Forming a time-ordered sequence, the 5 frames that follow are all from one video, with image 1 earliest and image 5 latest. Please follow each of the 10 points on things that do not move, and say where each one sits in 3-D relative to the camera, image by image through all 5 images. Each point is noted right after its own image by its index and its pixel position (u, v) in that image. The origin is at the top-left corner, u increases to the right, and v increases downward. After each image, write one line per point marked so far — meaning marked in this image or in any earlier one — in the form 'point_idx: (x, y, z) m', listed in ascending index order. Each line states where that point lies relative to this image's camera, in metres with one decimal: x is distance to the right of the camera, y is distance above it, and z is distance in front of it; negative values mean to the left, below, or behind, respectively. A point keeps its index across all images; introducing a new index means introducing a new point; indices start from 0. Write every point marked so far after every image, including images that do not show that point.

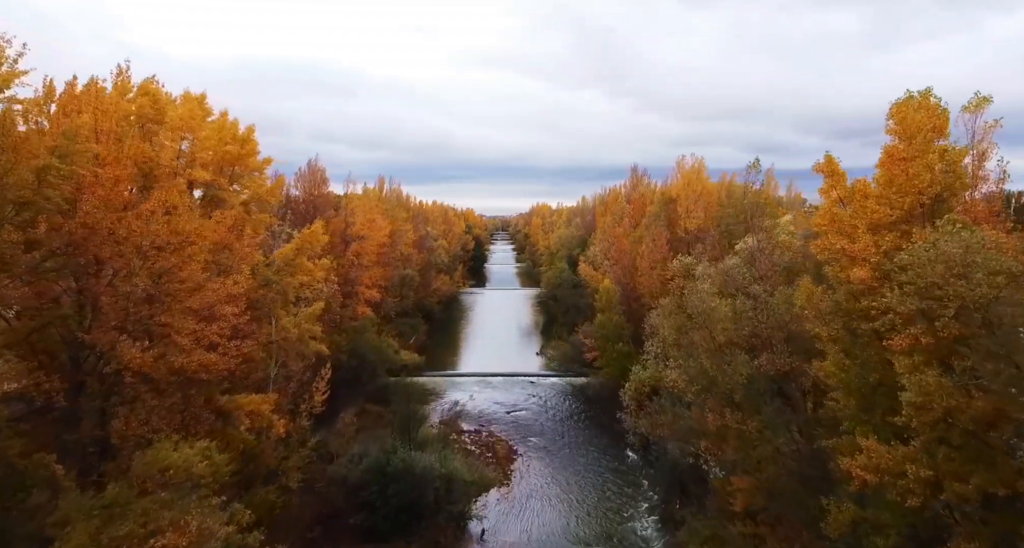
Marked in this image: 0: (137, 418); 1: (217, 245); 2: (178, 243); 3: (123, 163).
0: (-6.8, -2.6, +12.5) m
1: (-6.3, +0.6, +15.0) m
2: (-6.0, +0.5, +12.3) m
3: (-7.1, +2.0, +12.8) m
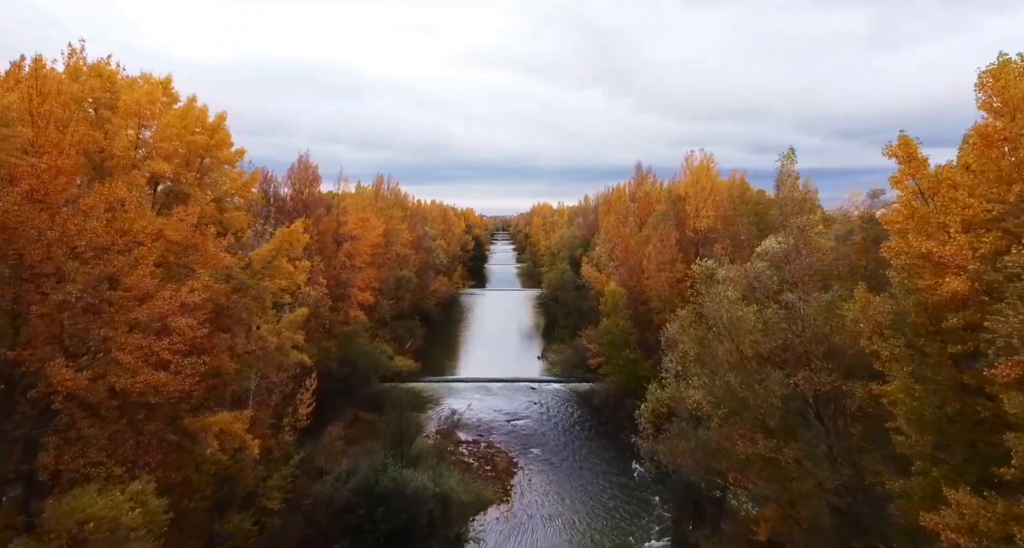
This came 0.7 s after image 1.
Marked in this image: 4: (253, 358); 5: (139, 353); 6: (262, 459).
0: (-6.8, -2.7, +10.8) m
1: (-6.3, +0.5, +13.4) m
2: (-6.0, +0.5, +10.7) m
3: (-7.1, +1.9, +11.1) m
4: (-6.2, -2.0, +16.8) m
5: (-5.9, -1.3, +11.1) m
6: (-6.8, -5.1, +19.3) m
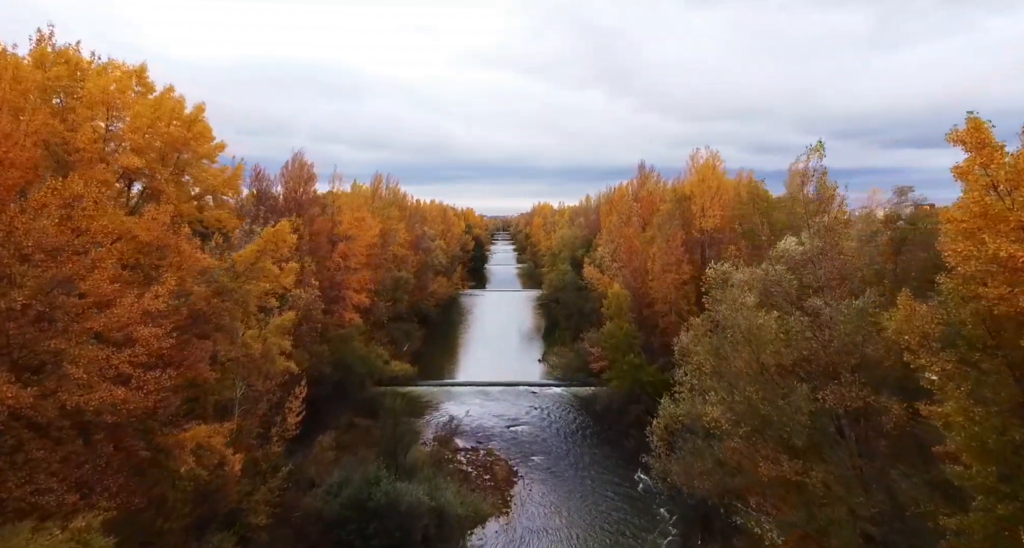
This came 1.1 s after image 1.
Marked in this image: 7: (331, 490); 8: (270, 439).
0: (-6.8, -2.8, +9.8) m
1: (-6.4, +0.5, +12.4) m
2: (-6.0, +0.4, +9.7) m
3: (-7.1, +1.9, +10.1) m
4: (-6.2, -2.1, +15.8) m
5: (-5.9, -1.3, +10.1) m
6: (-6.9, -5.1, +18.2) m
7: (-5.0, -5.9, +19.2) m
8: (-6.7, -4.6, +19.5) m
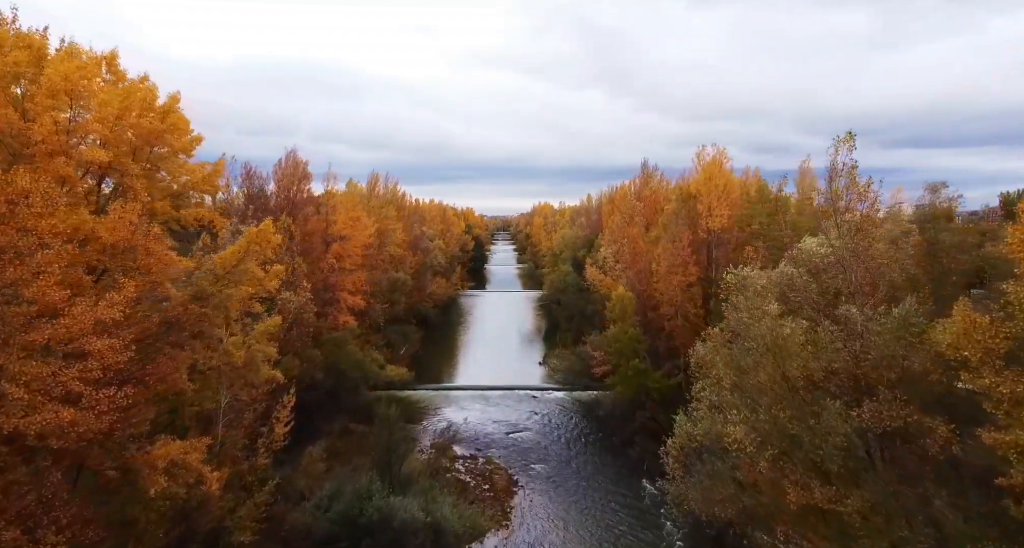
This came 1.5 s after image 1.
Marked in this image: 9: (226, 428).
0: (-6.8, -2.8, +8.8) m
1: (-6.4, +0.4, +11.4) m
2: (-6.0, +0.3, +8.7) m
3: (-7.1, +1.8, +9.1) m
4: (-6.2, -2.1, +14.8) m
5: (-5.9, -1.4, +9.0) m
6: (-6.9, -5.2, +17.2) m
7: (-5.0, -6.0, +18.2) m
8: (-6.7, -4.6, +18.5) m
9: (-6.8, -3.7, +16.8) m
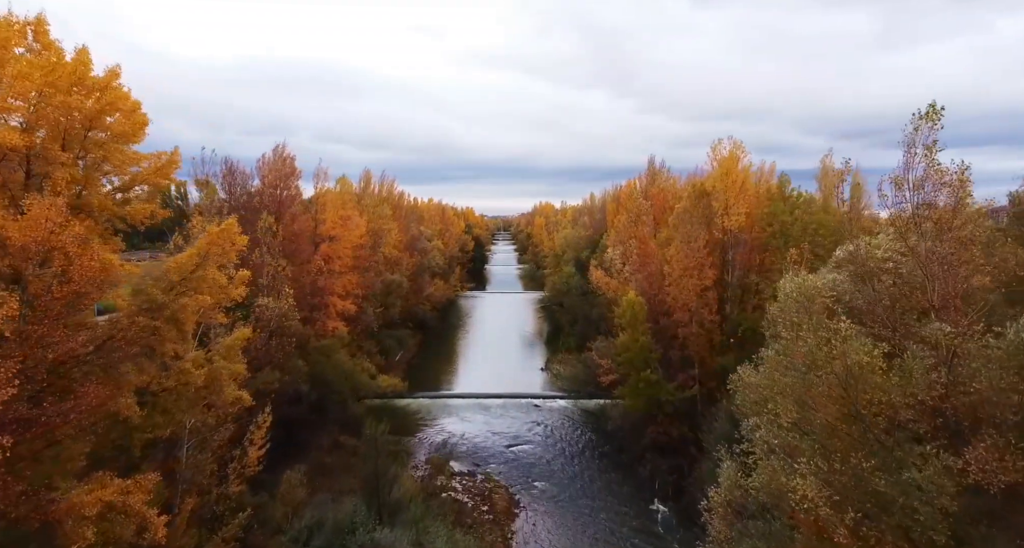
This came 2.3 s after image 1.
0: (-6.8, -2.9, +6.8) m
1: (-6.3, +0.3, +9.4) m
2: (-5.9, +0.2, +6.7) m
3: (-7.1, +1.7, +7.1) m
4: (-6.2, -2.2, +12.7) m
5: (-5.9, -1.5, +7.0) m
6: (-6.8, -5.3, +15.2) m
7: (-4.9, -6.1, +16.2) m
8: (-6.7, -4.8, +16.5) m
9: (-6.8, -3.8, +14.8) m
